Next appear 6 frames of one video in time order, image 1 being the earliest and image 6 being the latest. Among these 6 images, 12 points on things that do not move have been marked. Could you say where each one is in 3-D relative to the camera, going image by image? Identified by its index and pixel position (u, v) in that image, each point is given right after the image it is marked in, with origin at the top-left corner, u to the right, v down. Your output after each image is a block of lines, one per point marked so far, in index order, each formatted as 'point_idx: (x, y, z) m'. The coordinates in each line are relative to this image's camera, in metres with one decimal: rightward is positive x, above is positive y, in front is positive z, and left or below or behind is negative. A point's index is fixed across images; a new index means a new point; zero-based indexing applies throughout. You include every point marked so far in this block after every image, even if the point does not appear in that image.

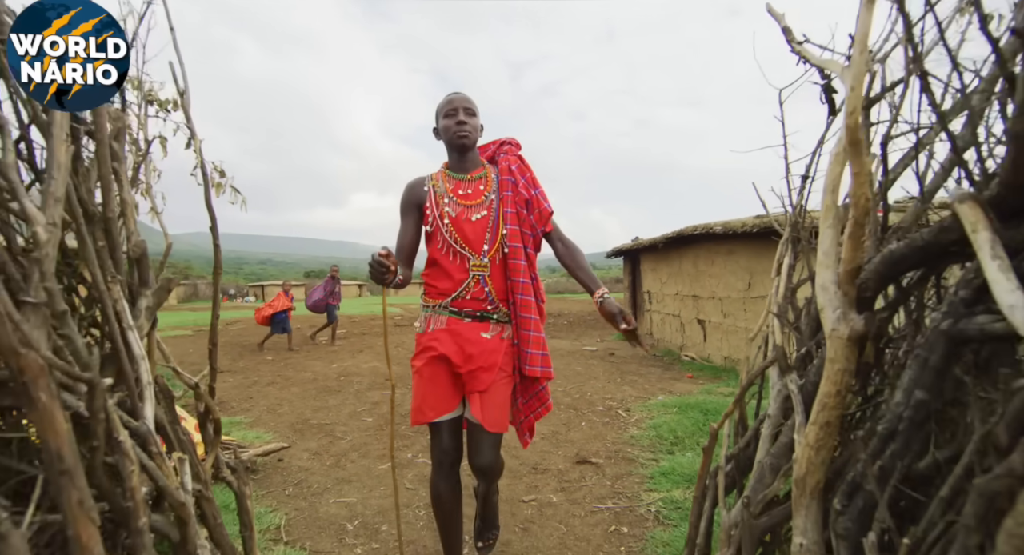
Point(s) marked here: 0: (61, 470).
0: (-0.8, -0.3, +0.8) m
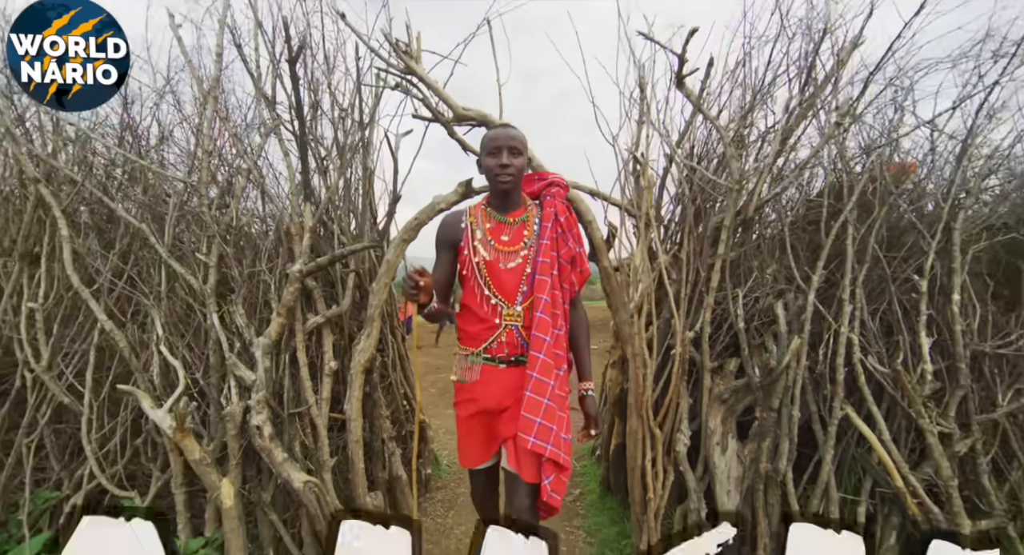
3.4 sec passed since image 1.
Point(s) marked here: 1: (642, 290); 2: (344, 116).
0: (-0.7, -0.6, +3.3) m
1: (+0.6, -0.1, +2.3) m
2: (-0.9, +0.9, +2.5) m
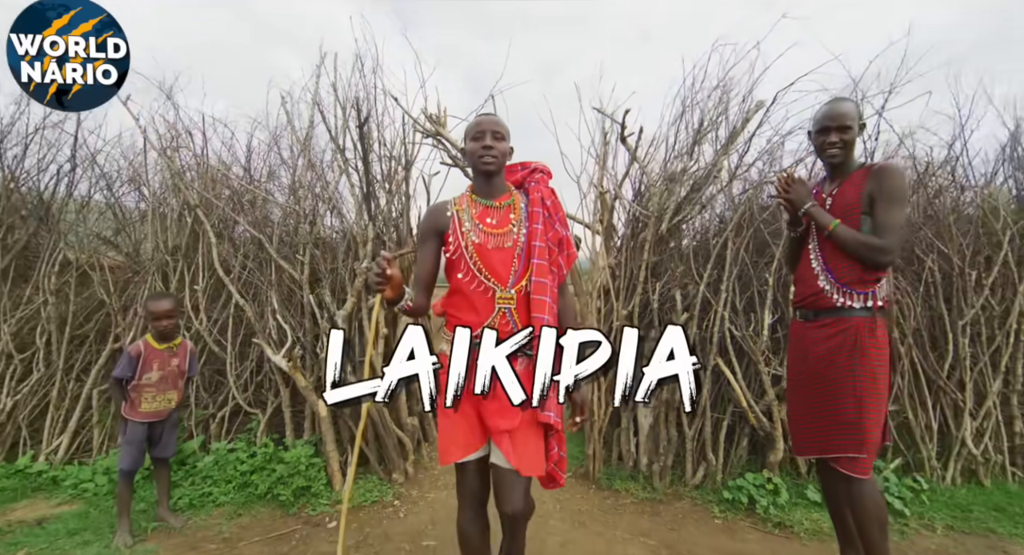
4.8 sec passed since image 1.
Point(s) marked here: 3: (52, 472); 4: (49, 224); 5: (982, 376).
0: (-0.8, -0.5, +4.4) m
1: (+0.6, 0.0, +3.4) m
2: (-0.9, +0.9, +3.6) m
3: (-2.9, -1.2, +3.0) m
4: (-3.3, +0.4, +3.4) m
5: (+2.9, -0.6, +2.9) m
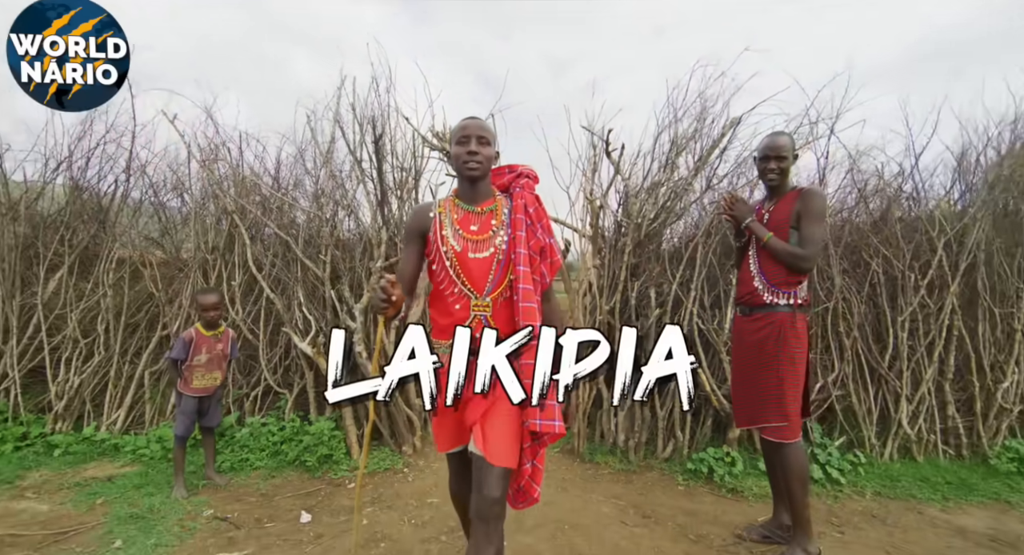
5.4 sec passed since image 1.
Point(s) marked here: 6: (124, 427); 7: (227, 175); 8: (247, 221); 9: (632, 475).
0: (-0.8, -0.5, +4.9) m
1: (+0.6, 0.0, +3.9) m
2: (-0.9, +0.9, +4.1) m
3: (-2.9, -1.2, +3.5) m
4: (-3.3, +0.4, +3.9) m
5: (+2.8, -0.6, +3.3) m
6: (-3.0, -1.1, +3.7) m
7: (-2.4, +0.9, +4.0) m
8: (-2.2, +0.5, +4.0) m
9: (+0.8, -1.4, +3.3) m
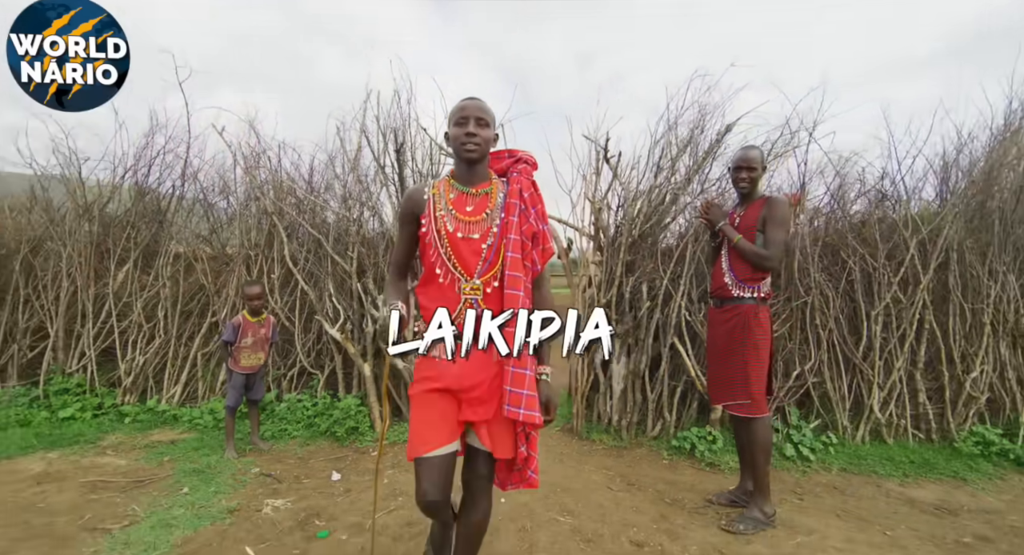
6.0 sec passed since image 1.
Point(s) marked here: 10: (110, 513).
0: (-0.7, -0.4, +5.3) m
1: (+0.6, 0.0, +4.3) m
2: (-0.8, +1.0, +4.5) m
3: (-2.9, -1.1, +4.1) m
4: (-3.2, +0.5, +4.5) m
5: (+2.8, -0.6, +3.6) m
6: (-2.9, -1.1, +4.3) m
7: (-2.3, +0.9, +4.5) m
8: (-2.1, +0.5, +4.5) m
9: (+0.8, -1.3, +3.7) m
10: (-2.2, -1.3, +2.6) m
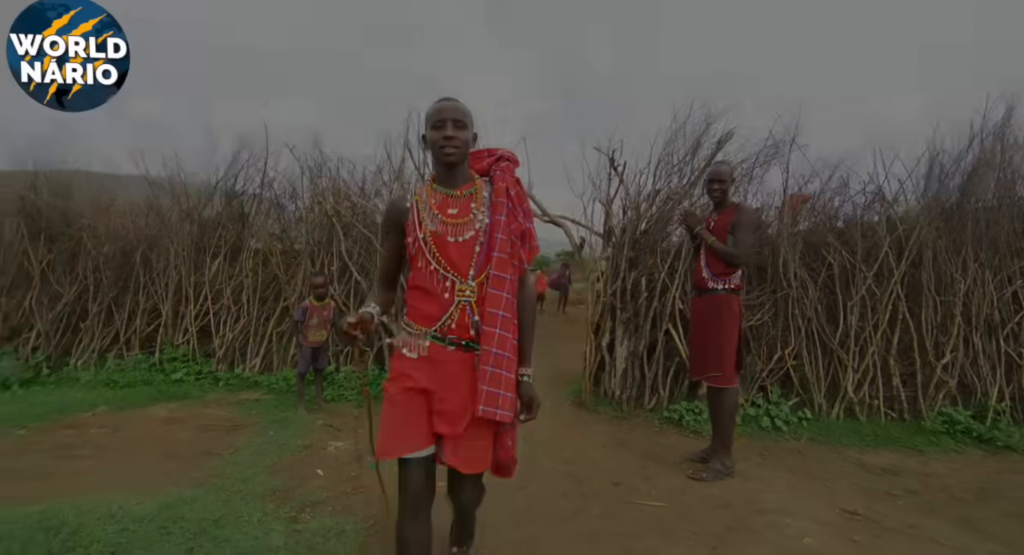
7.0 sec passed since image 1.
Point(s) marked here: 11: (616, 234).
0: (-0.4, -0.3, +6.1) m
1: (+0.8, +0.1, +4.9) m
2: (-0.6, +1.1, +5.2) m
3: (-2.7, -1.0, +5.0) m
4: (-3.0, +0.6, +5.4) m
5: (+3.0, -0.5, +4.0) m
6: (-2.7, -1.0, +5.2) m
7: (-2.1, +1.0, +5.4) m
8: (-1.9, +0.6, +5.3) m
9: (+1.0, -1.3, +4.3) m
10: (-2.1, -1.2, +3.5) m
11: (+1.0, +0.4, +4.6) m
